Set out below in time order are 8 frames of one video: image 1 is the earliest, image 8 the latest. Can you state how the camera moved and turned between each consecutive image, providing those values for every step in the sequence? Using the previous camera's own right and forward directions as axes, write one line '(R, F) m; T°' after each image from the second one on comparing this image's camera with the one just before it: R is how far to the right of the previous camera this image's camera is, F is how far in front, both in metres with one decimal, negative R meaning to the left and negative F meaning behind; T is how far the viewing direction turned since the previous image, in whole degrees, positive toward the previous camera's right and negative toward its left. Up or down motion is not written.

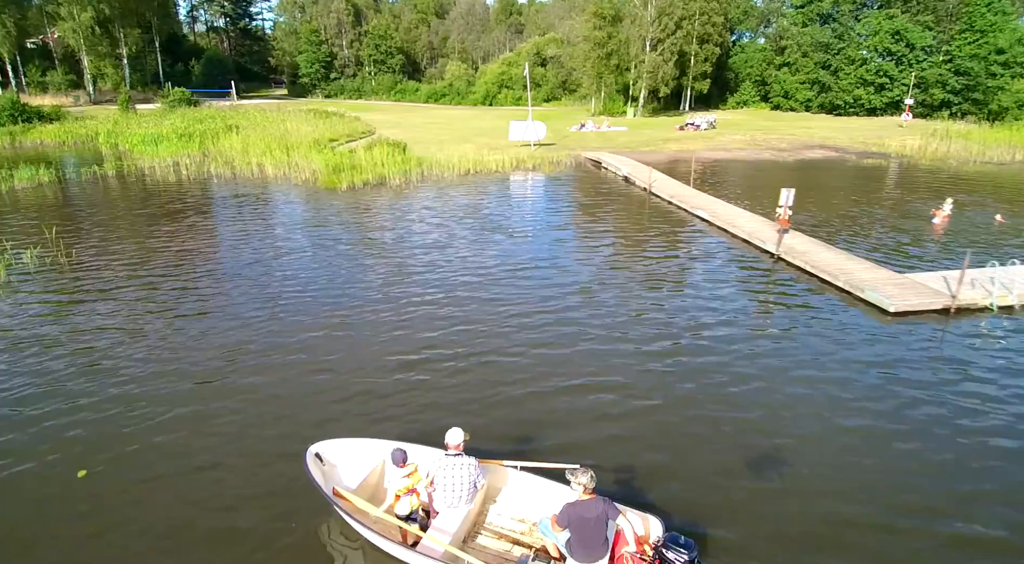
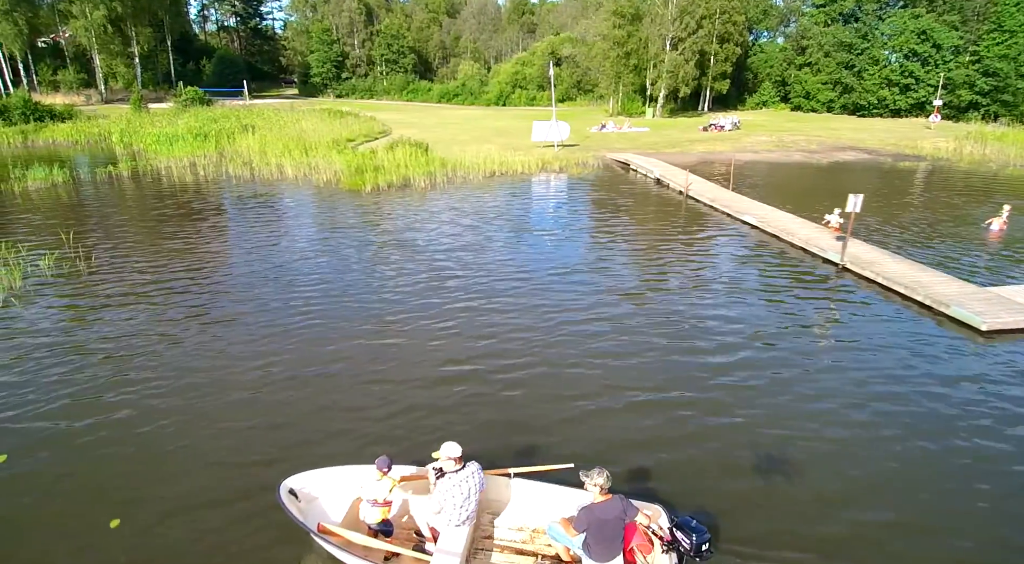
(-1.1, +1.1) m; -1°
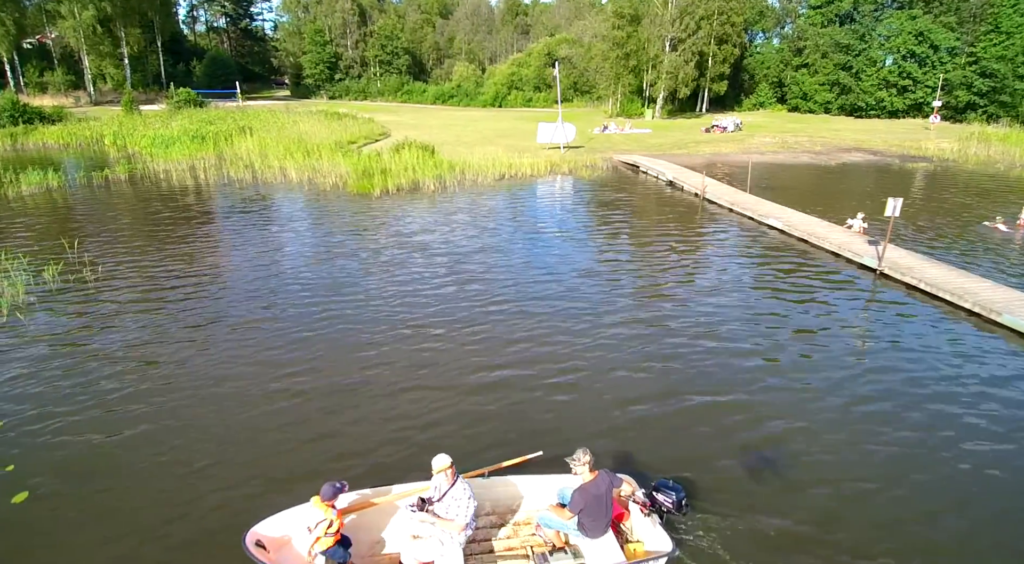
(-1.0, +0.6) m; +1°
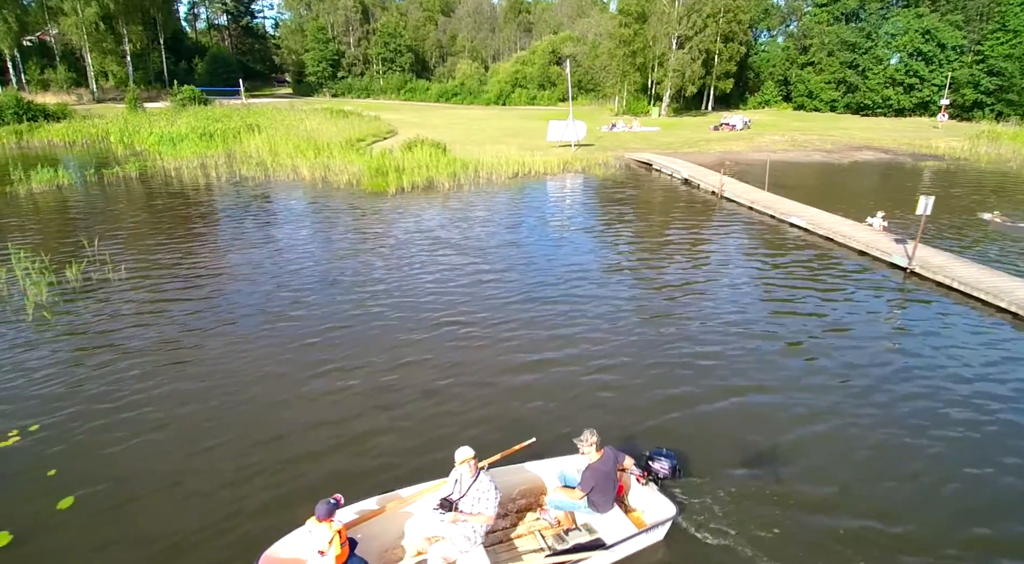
(-0.8, +0.2) m; 0°
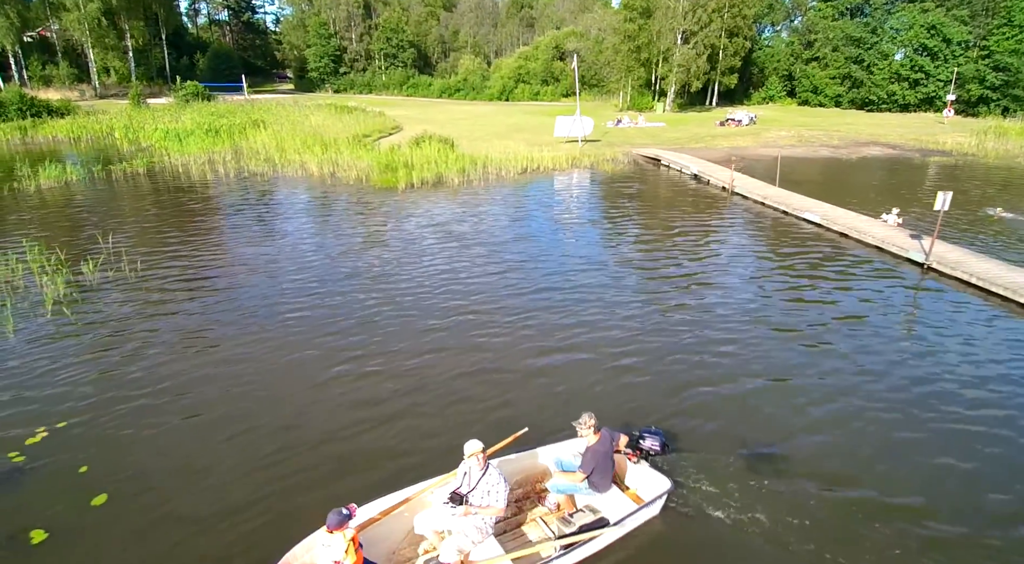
(-0.4, 0.0) m; 0°
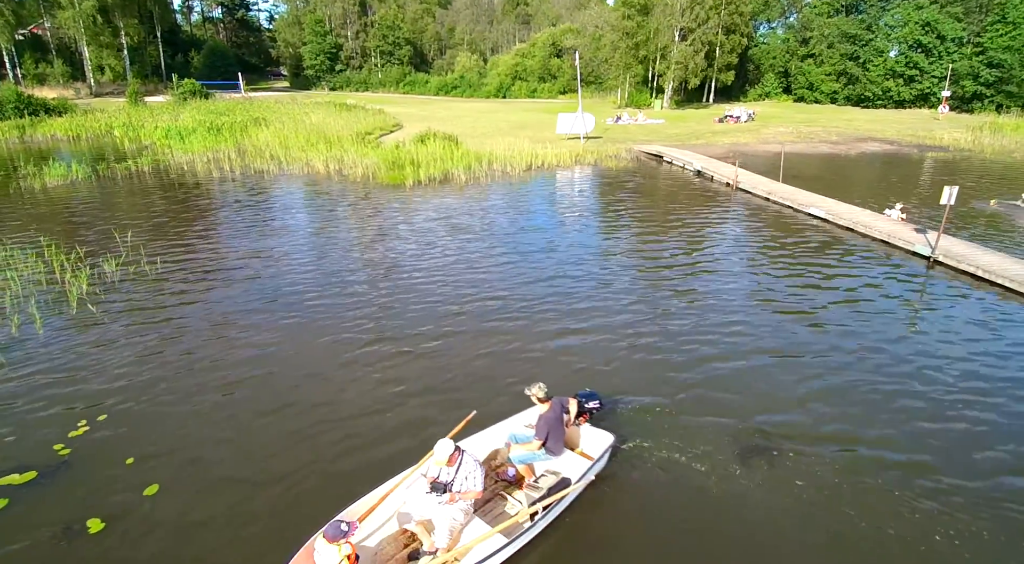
(-0.6, -0.2) m; +1°
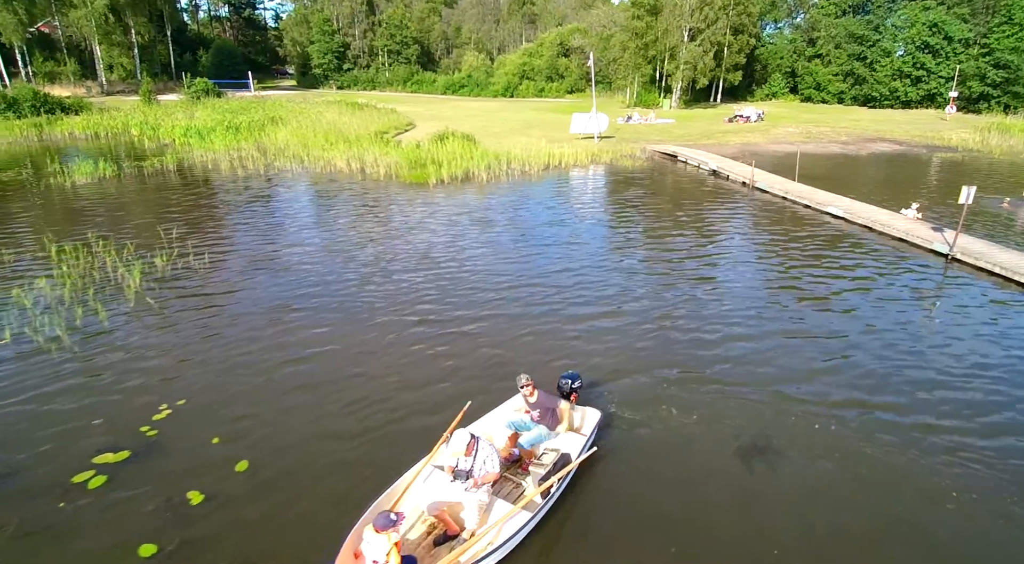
(-0.9, -0.6) m; 0°
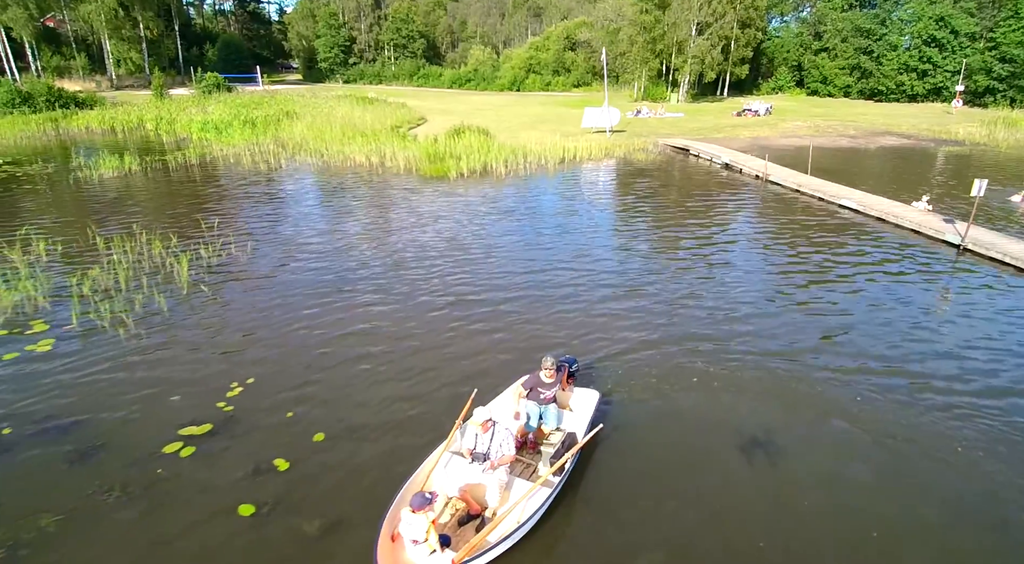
(-0.8, -0.7) m; 0°
